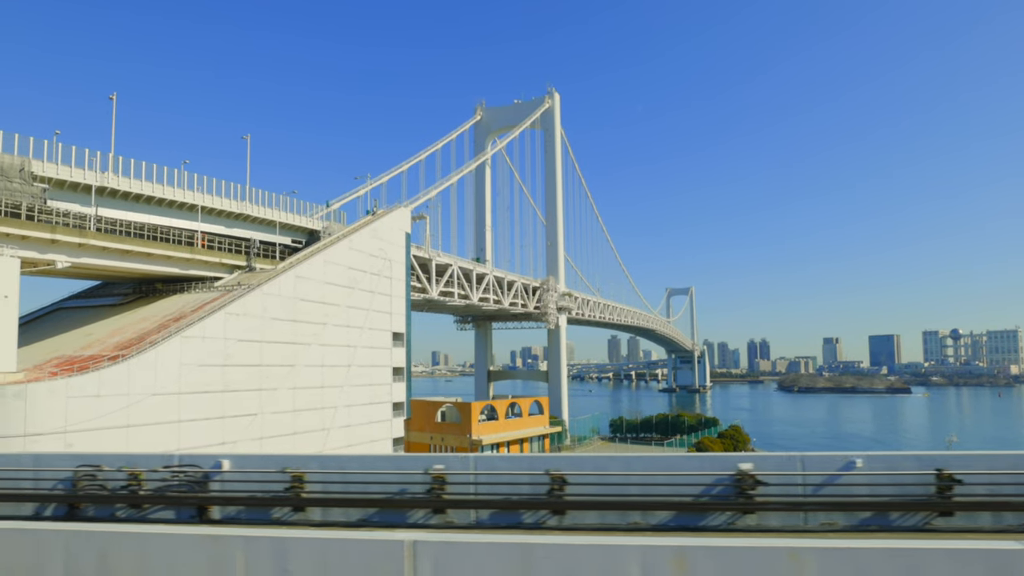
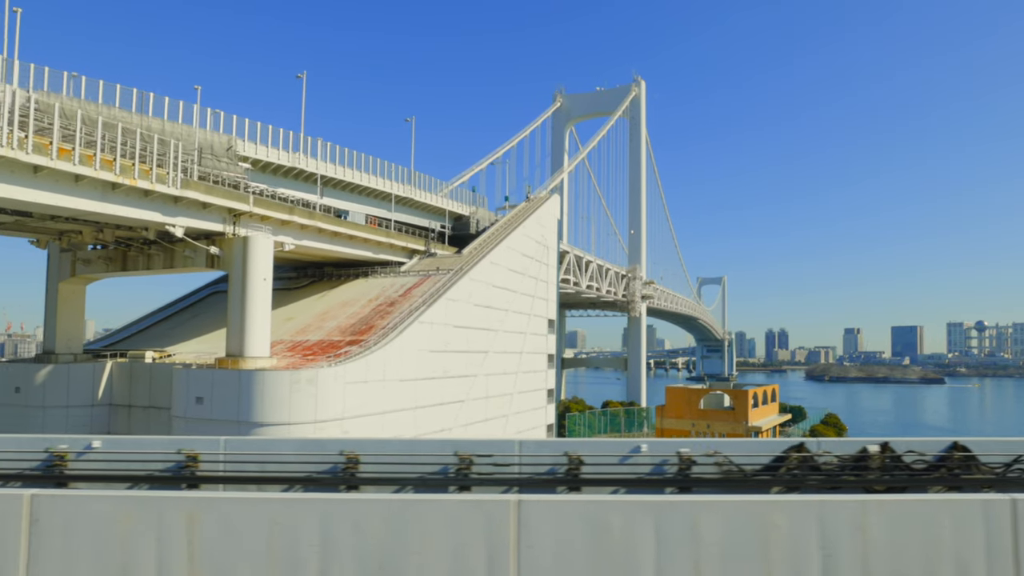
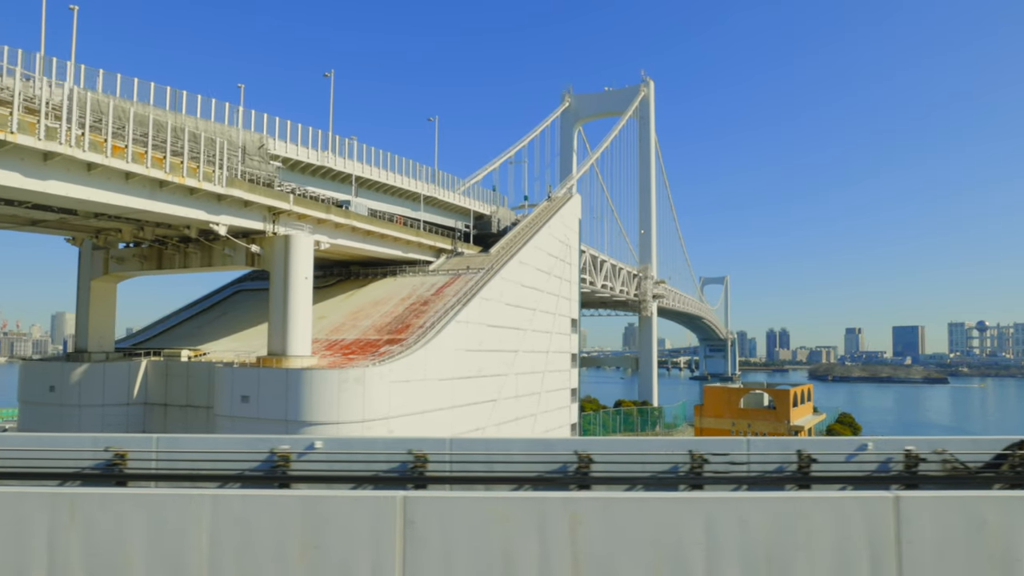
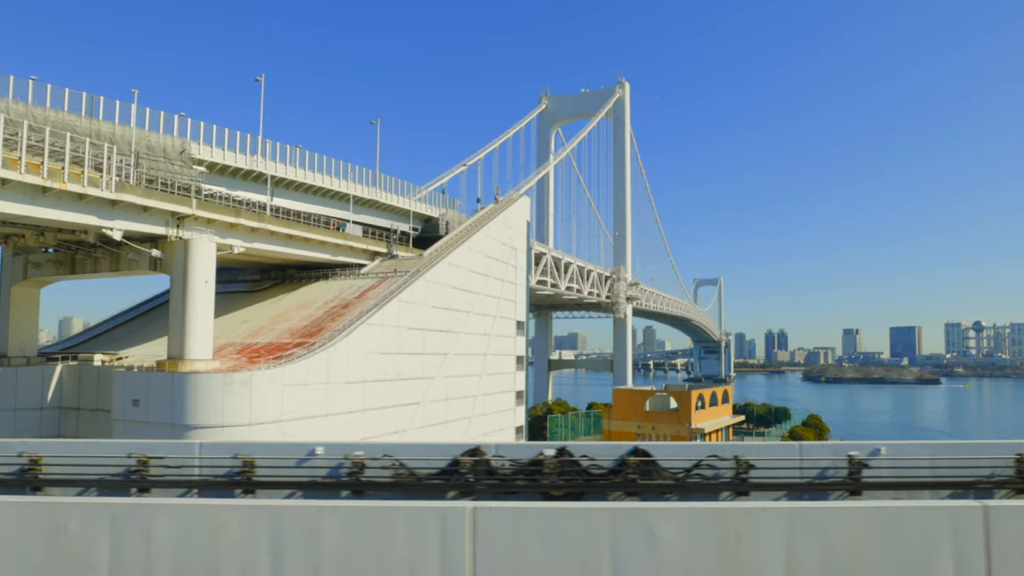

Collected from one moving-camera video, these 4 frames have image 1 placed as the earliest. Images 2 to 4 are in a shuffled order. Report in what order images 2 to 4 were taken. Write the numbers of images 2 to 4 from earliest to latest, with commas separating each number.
4, 2, 3
